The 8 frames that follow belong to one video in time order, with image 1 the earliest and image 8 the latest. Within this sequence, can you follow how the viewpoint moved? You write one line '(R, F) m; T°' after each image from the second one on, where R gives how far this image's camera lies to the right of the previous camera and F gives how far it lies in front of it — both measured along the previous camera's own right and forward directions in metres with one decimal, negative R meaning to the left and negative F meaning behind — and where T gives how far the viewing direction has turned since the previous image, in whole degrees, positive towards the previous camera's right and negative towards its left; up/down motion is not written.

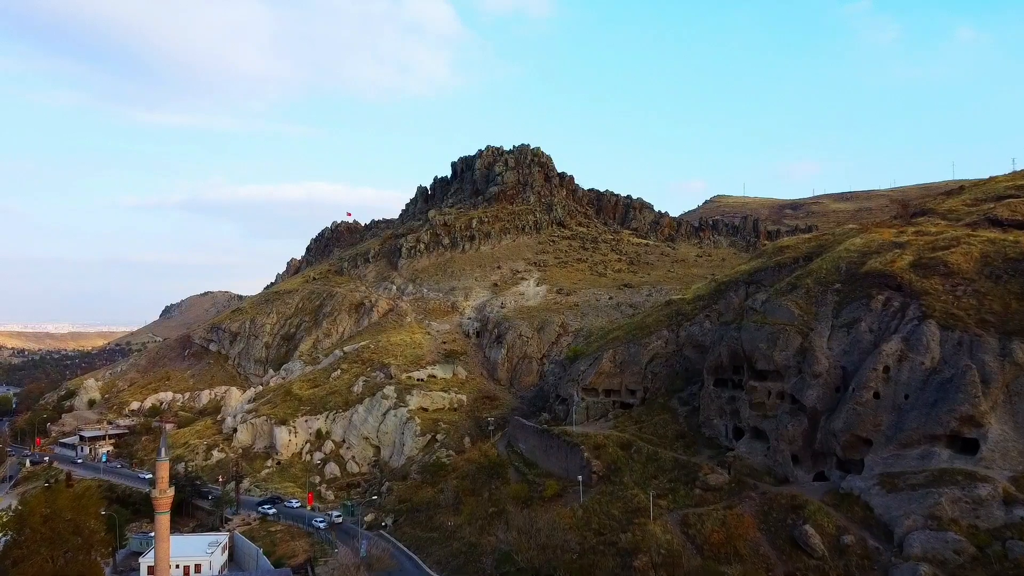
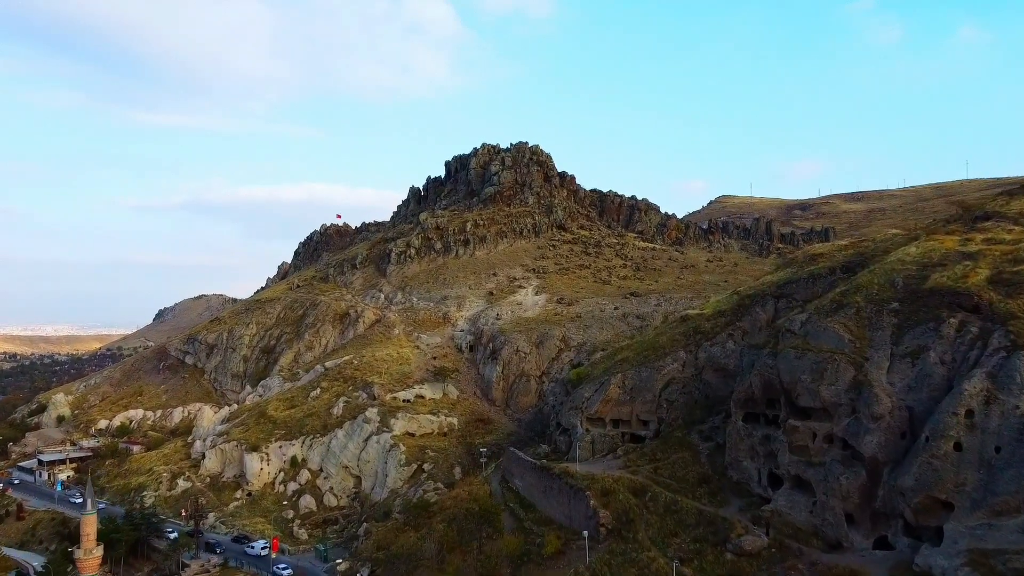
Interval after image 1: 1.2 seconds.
(+0.2, +3.9) m; 0°
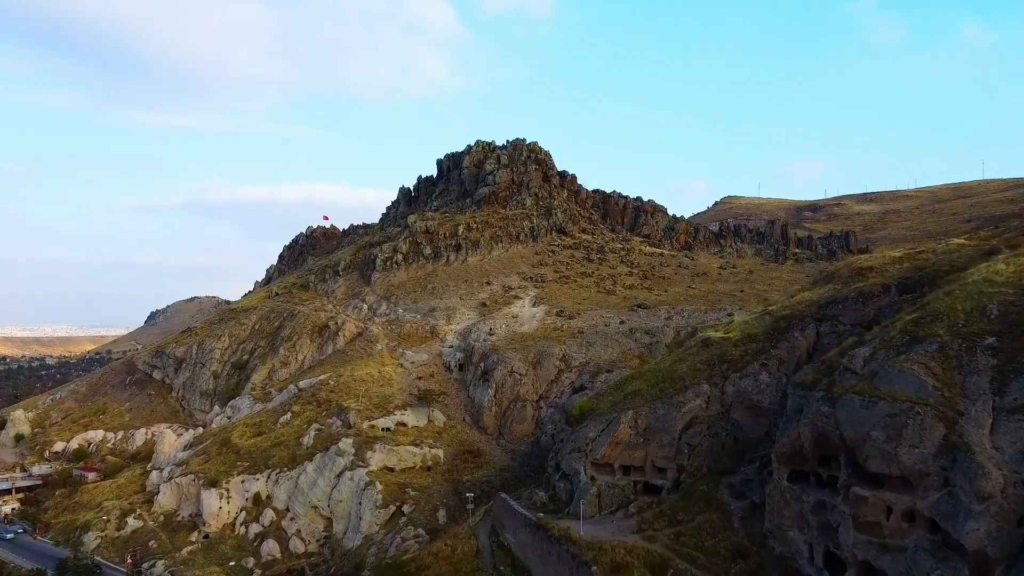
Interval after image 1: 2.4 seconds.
(+0.2, +4.3) m; 0°
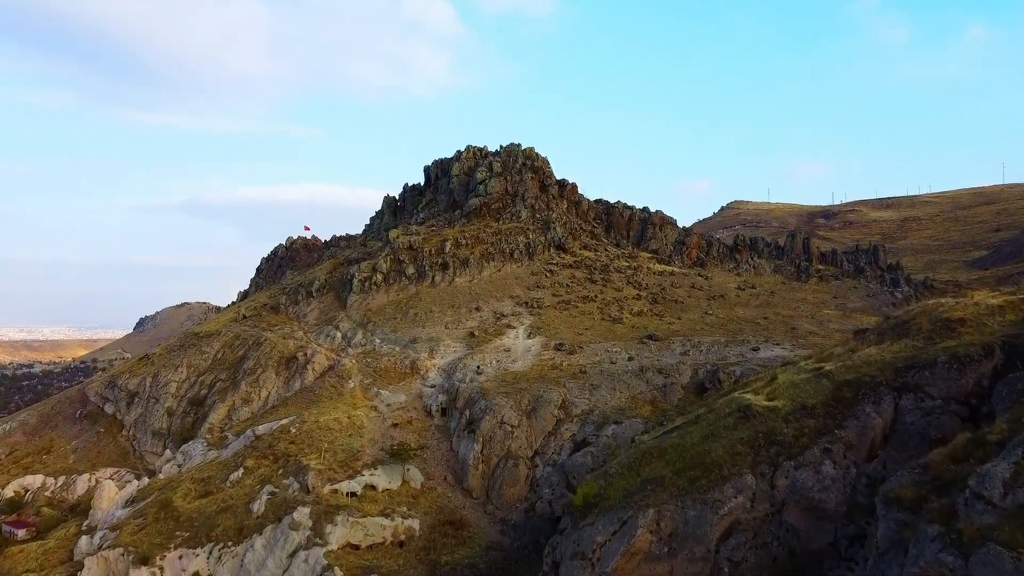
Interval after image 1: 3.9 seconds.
(+0.3, +5.3) m; 0°
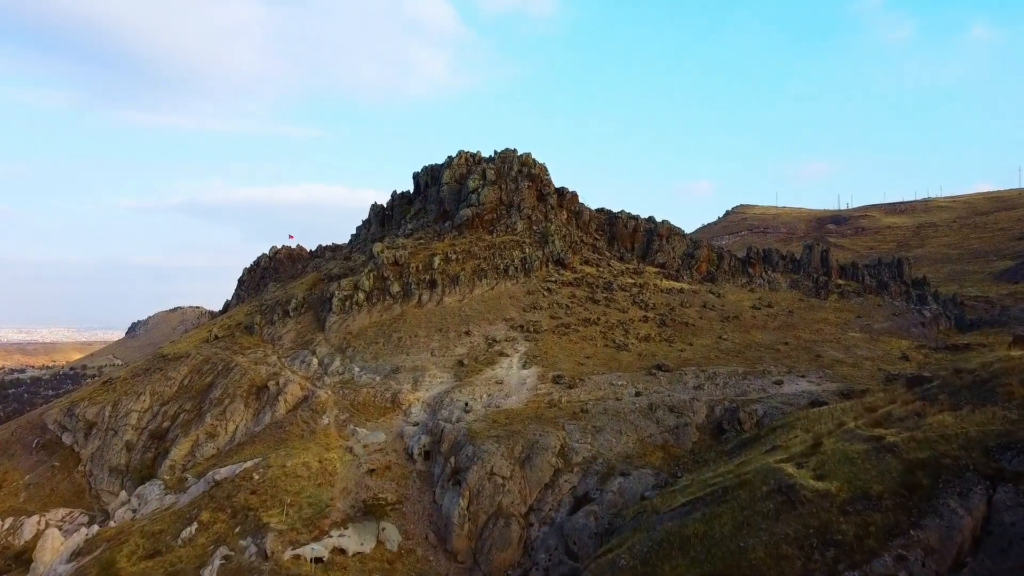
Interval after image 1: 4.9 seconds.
(+0.3, +3.8) m; 0°
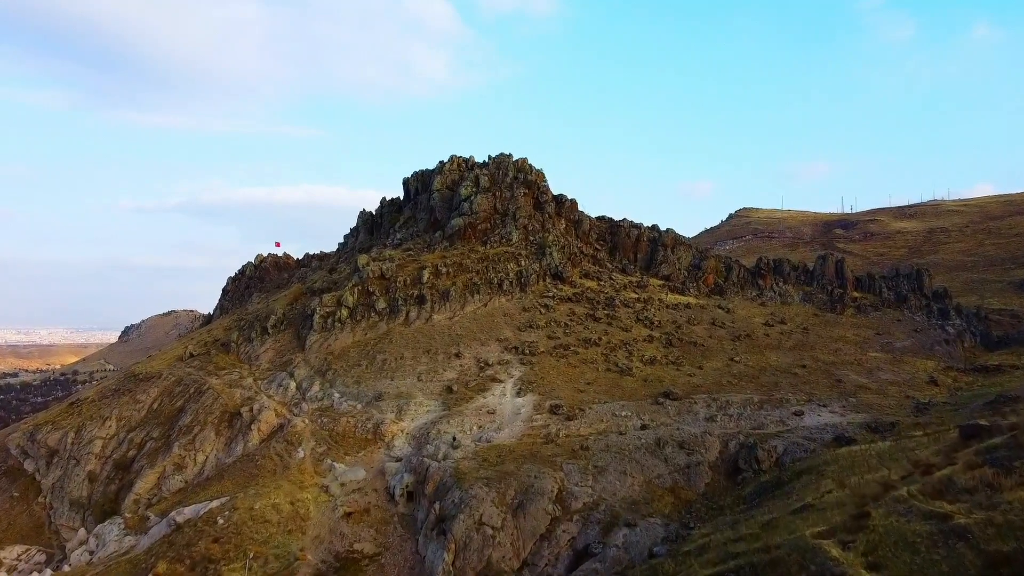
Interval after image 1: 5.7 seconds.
(+0.2, +2.8) m; 0°
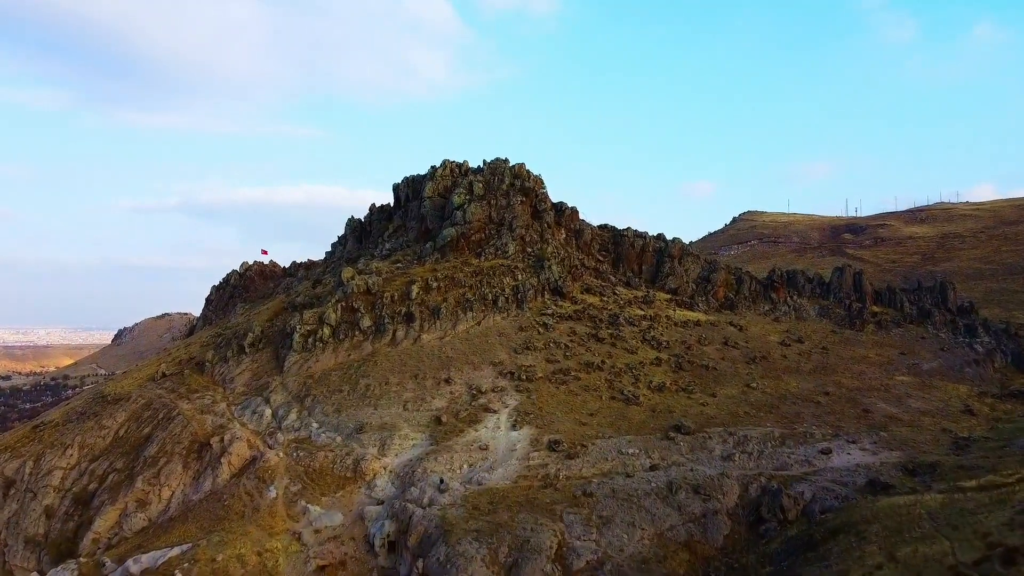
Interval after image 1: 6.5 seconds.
(+0.1, +2.8) m; 0°
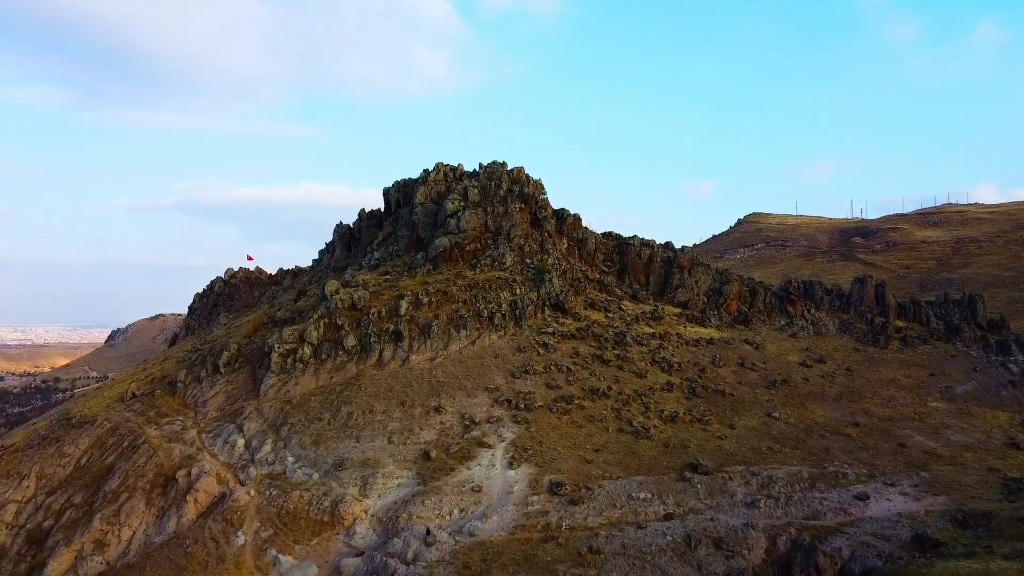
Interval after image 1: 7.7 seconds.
(+0.1, +2.8) m; 0°
